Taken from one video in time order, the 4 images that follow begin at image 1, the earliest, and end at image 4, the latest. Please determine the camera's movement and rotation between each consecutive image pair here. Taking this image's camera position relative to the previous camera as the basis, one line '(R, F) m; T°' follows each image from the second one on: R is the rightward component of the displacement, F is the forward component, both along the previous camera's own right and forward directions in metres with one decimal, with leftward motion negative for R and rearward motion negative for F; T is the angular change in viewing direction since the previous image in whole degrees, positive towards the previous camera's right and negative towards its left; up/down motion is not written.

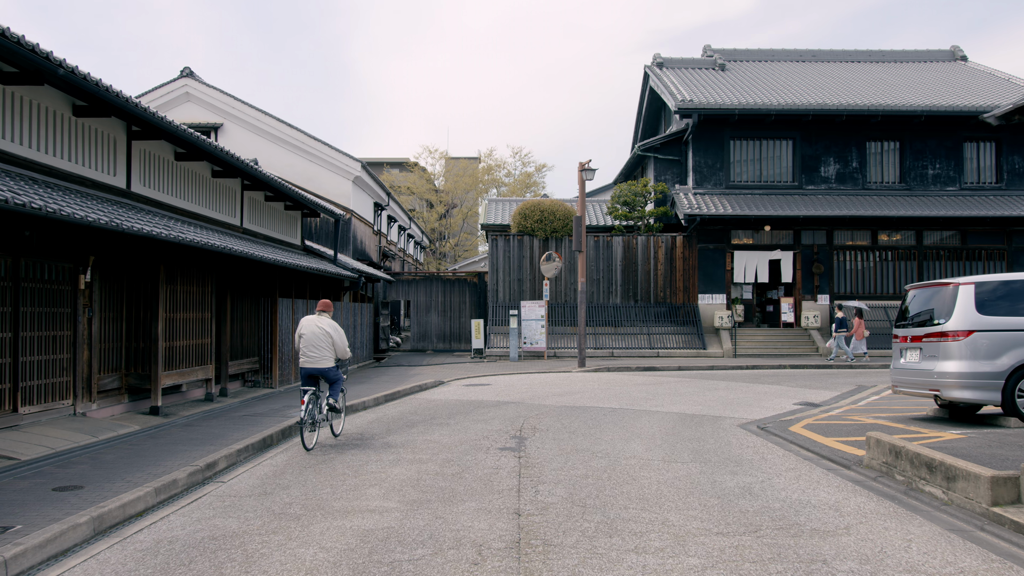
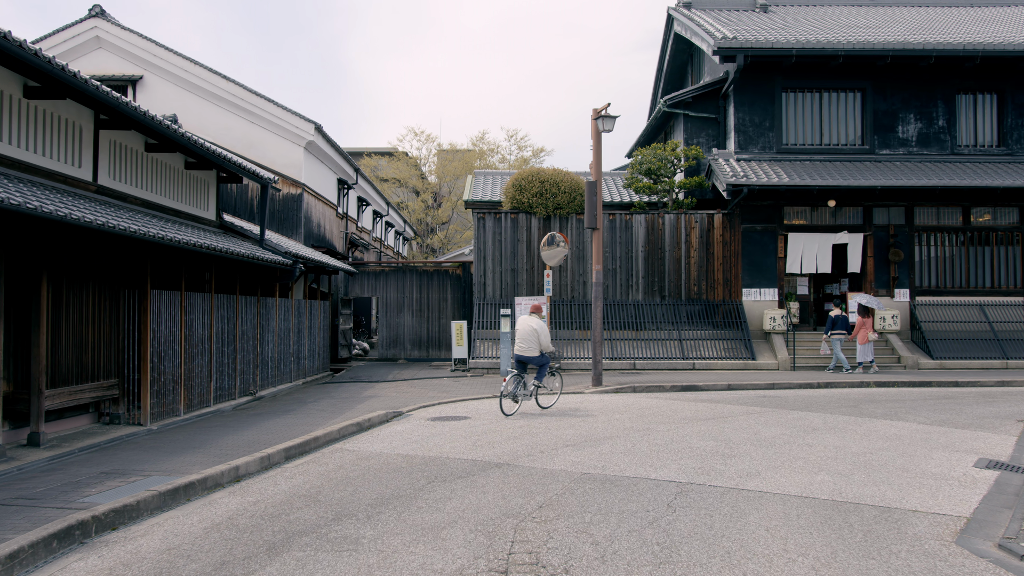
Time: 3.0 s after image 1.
(+0.1, +4.7) m; 0°
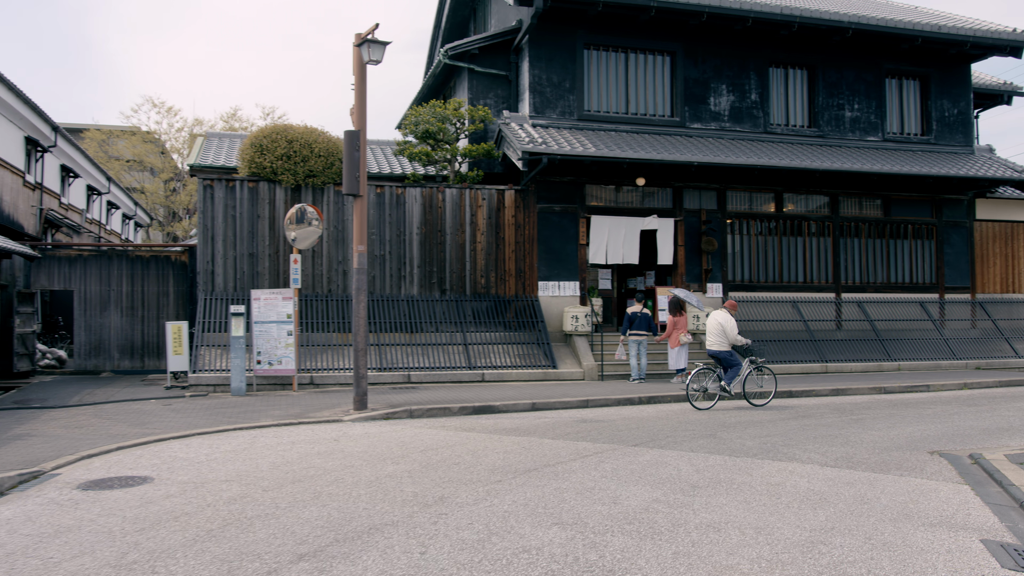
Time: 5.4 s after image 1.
(+0.3, +3.4) m; +15°
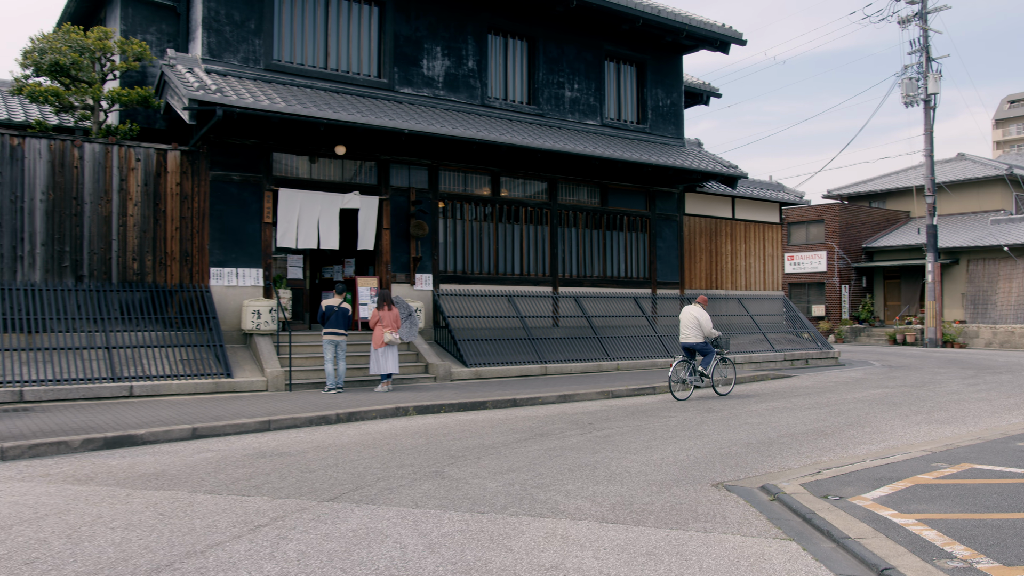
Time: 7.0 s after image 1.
(+0.3, +2.2) m; +19°
